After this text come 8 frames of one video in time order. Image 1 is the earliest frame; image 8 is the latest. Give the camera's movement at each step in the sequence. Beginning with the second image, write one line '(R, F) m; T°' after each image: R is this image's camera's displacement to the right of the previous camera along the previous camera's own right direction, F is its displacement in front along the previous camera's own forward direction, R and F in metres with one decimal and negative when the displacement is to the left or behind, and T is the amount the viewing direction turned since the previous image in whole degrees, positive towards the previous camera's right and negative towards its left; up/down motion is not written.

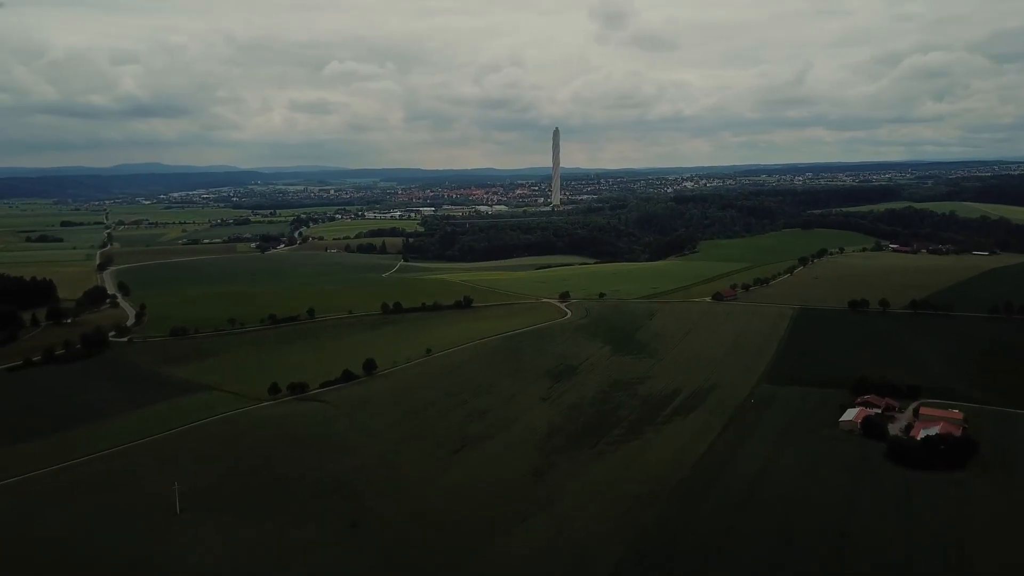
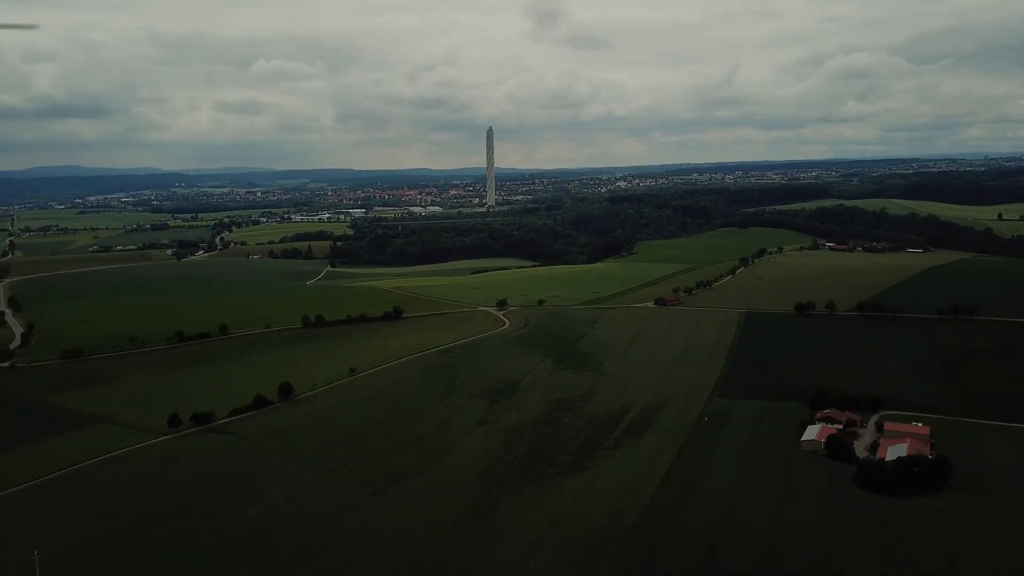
(+0.2, +3.7) m; +5°
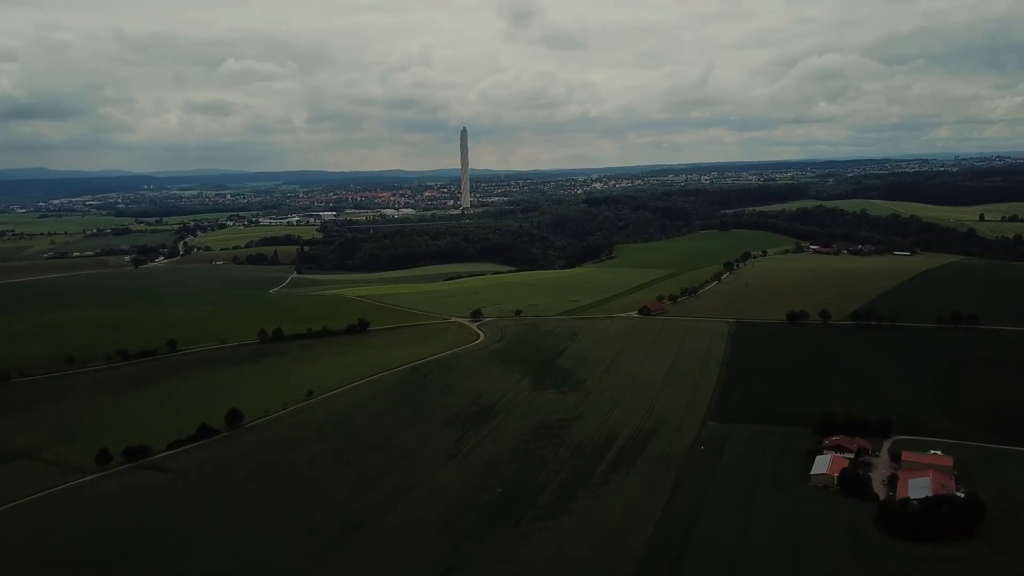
(+0.1, +3.7) m; +2°
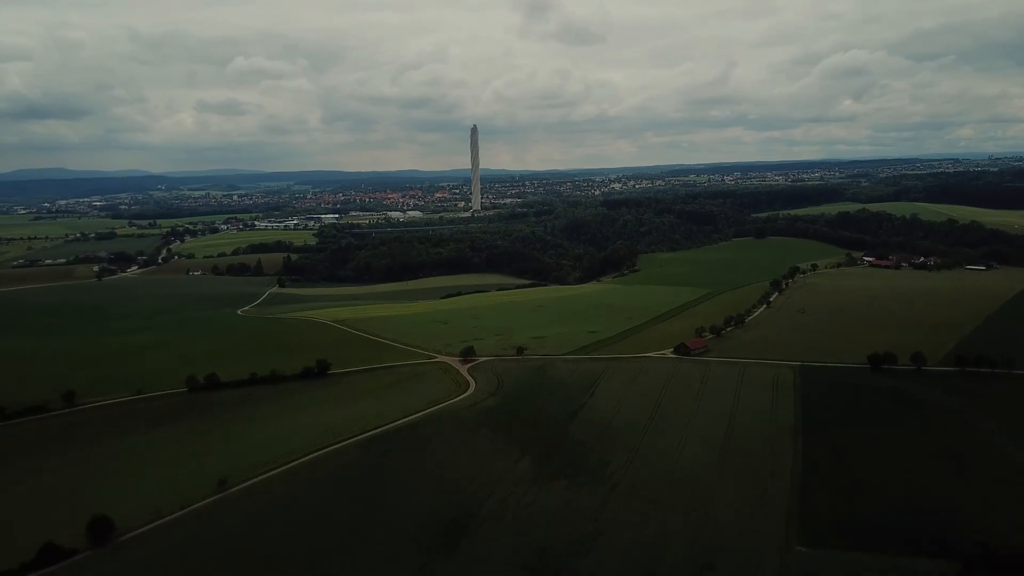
(+0.8, +11.2) m; -1°
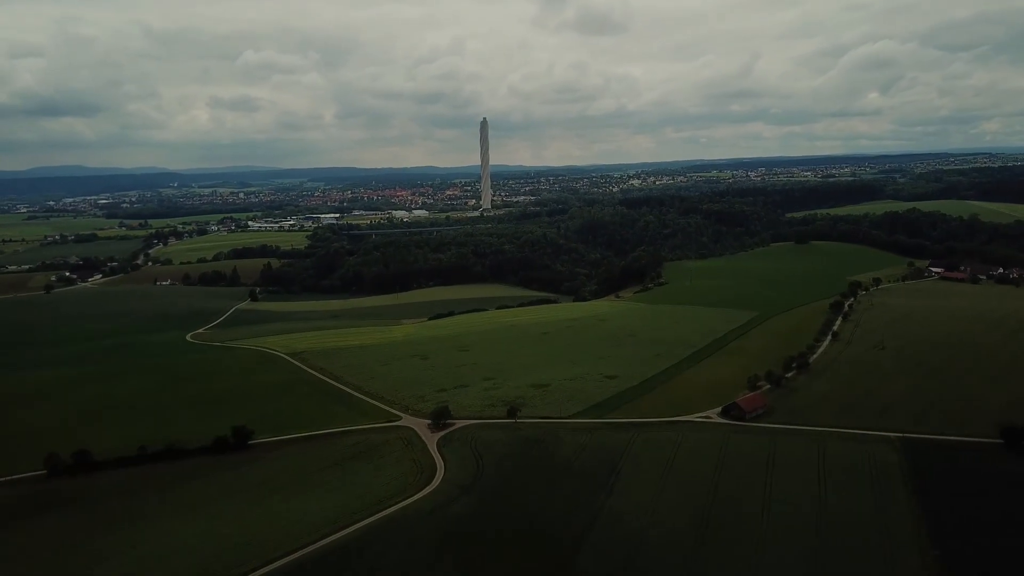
(+1.1, +11.1) m; -1°
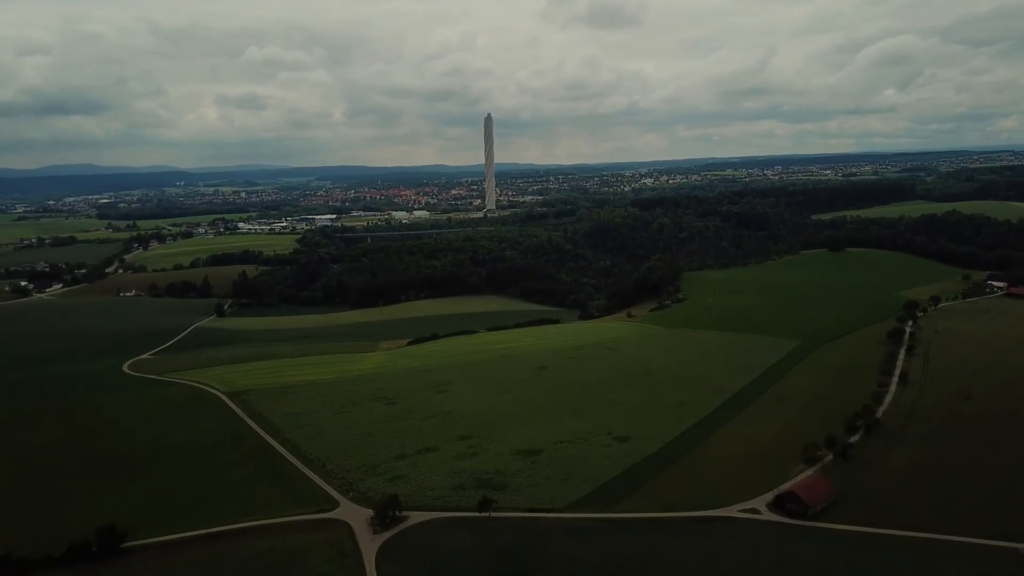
(+1.1, +8.4) m; -1°
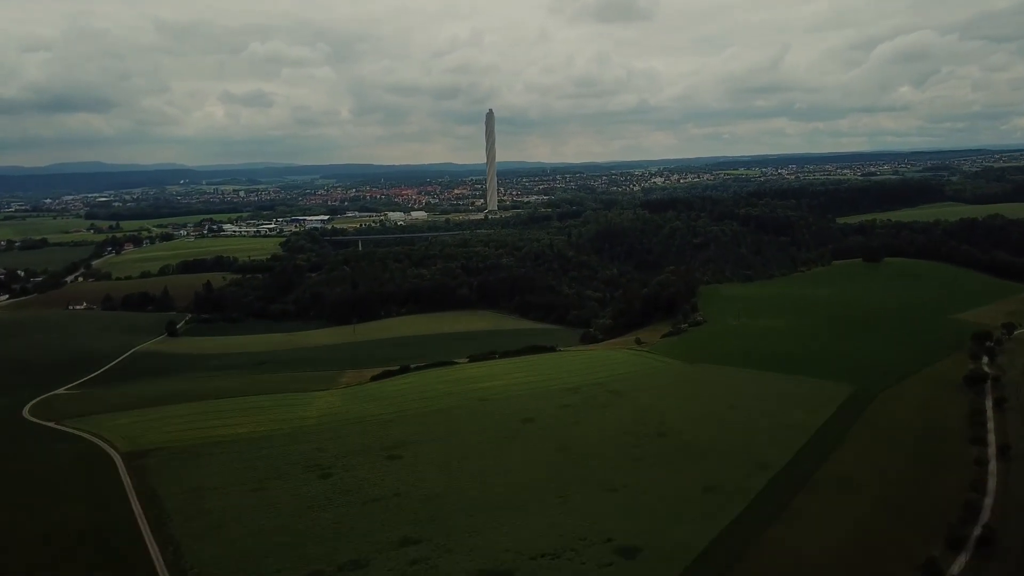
(+1.2, +8.3) m; -1°
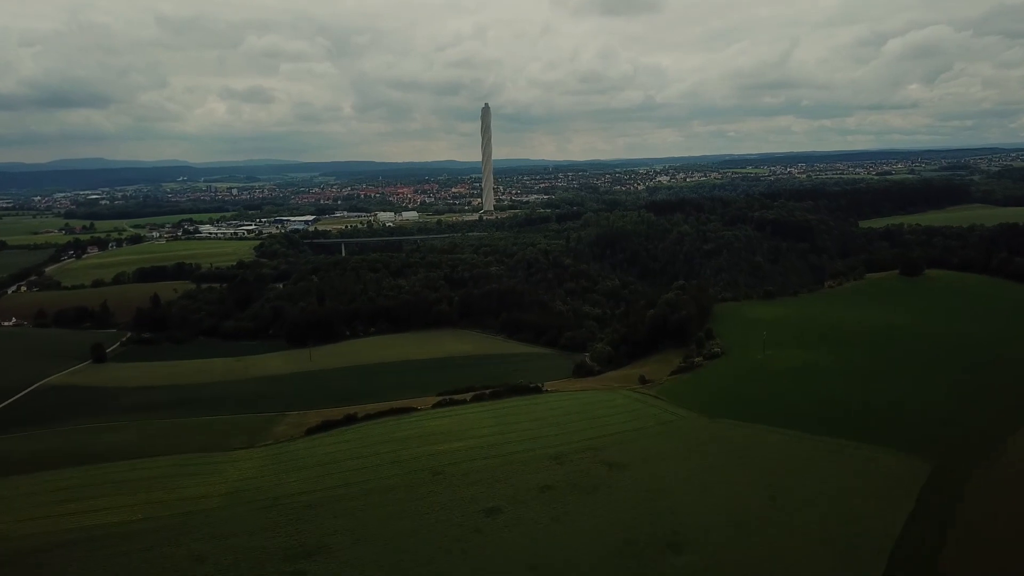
(+1.3, +8.4) m; 0°
